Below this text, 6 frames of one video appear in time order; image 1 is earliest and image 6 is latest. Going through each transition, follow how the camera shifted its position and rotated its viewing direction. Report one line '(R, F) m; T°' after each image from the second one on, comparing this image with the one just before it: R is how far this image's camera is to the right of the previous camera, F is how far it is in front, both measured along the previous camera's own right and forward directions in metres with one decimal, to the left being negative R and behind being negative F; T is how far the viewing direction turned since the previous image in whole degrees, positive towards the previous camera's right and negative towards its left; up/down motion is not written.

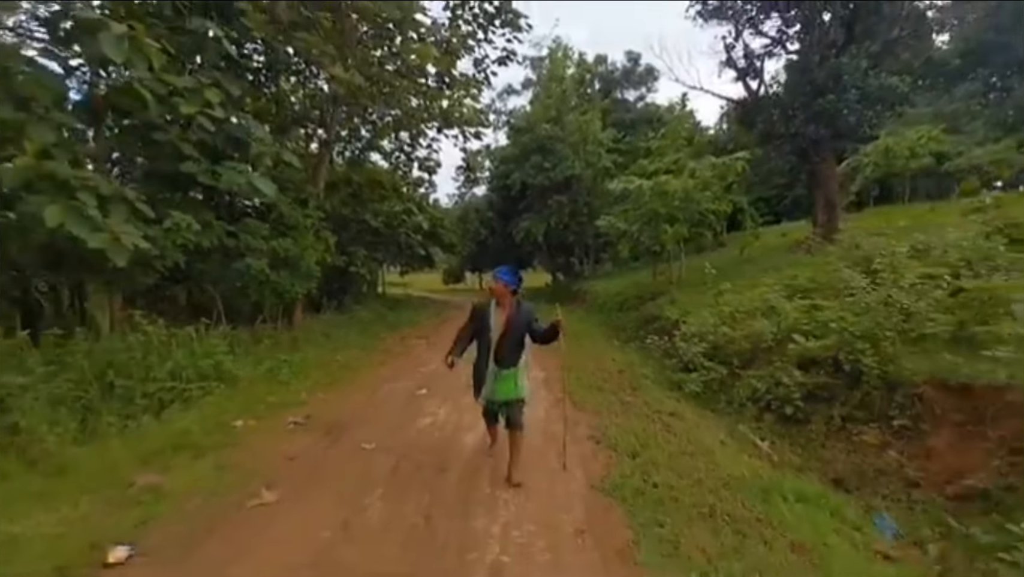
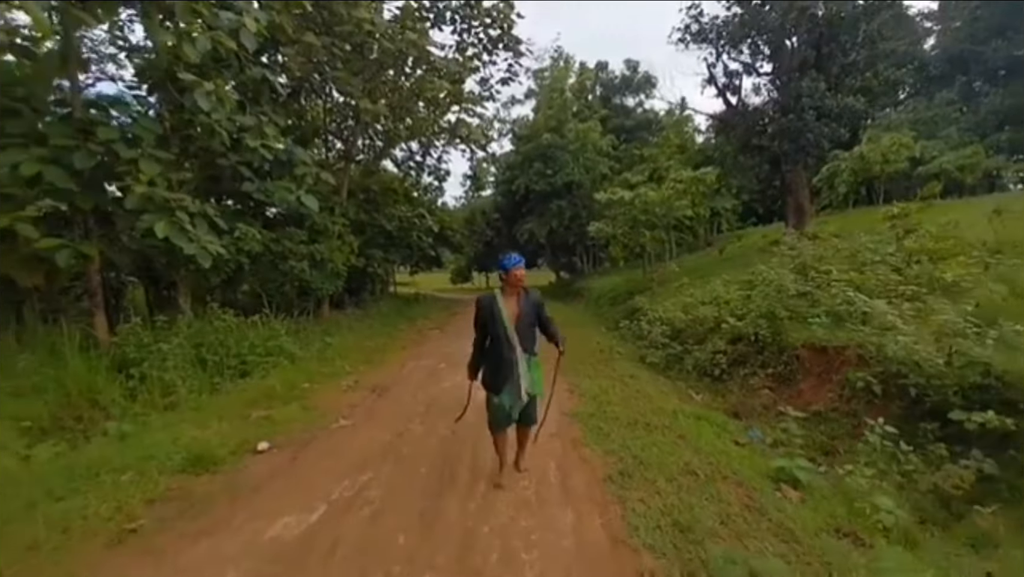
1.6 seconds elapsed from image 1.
(+0.2, -2.5) m; -1°
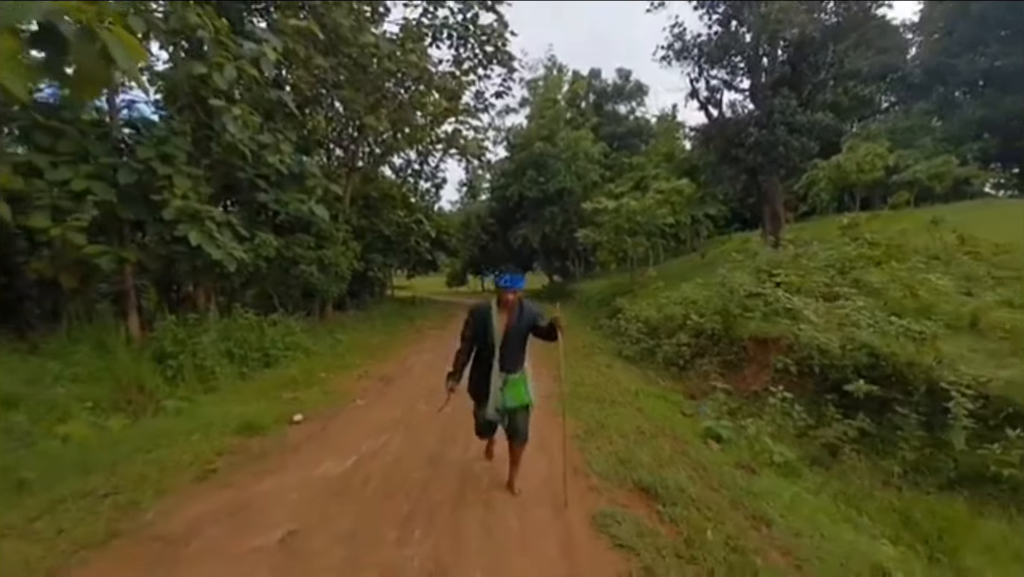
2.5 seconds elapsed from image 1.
(+0.1, -1.5) m; 0°
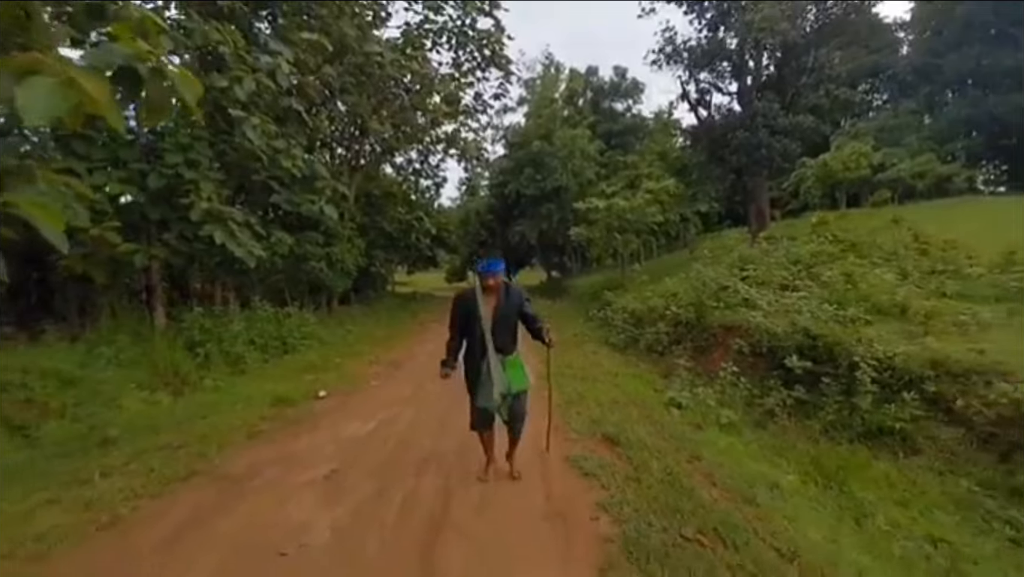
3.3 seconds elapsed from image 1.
(+0.1, -1.3) m; 0°
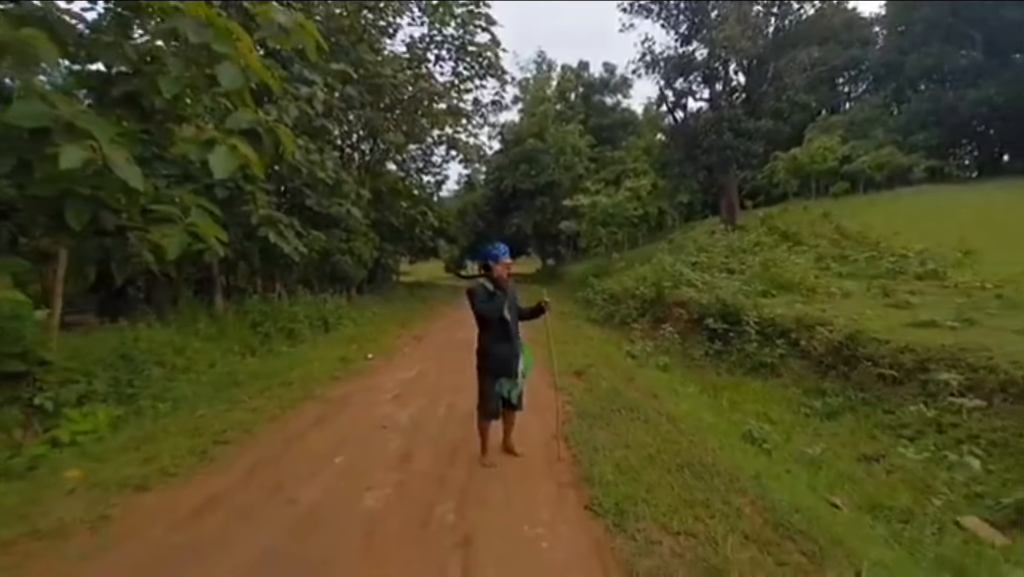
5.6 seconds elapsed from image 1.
(-0.1, -3.1) m; 0°
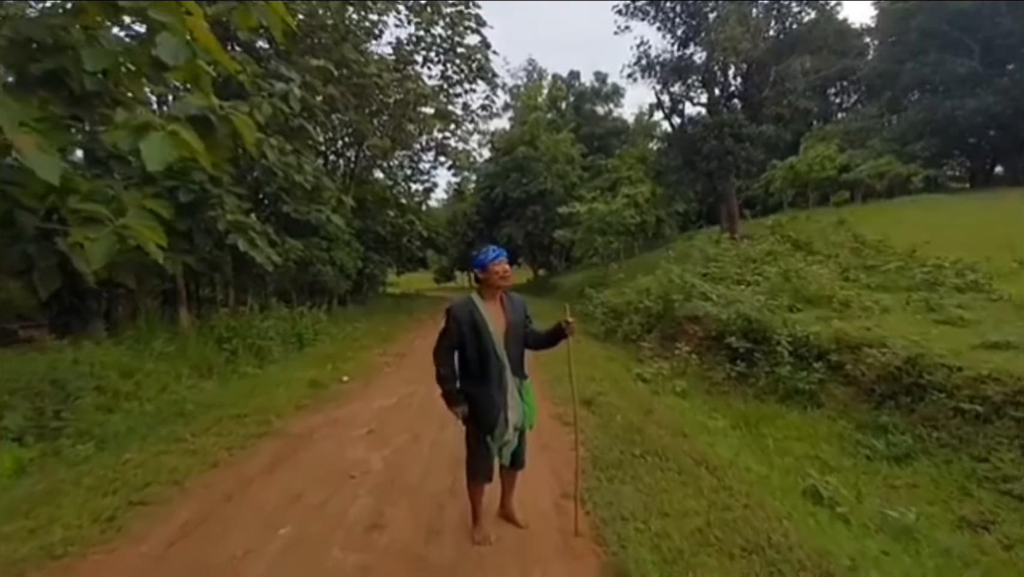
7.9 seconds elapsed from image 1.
(-0.1, +1.4) m; +1°
